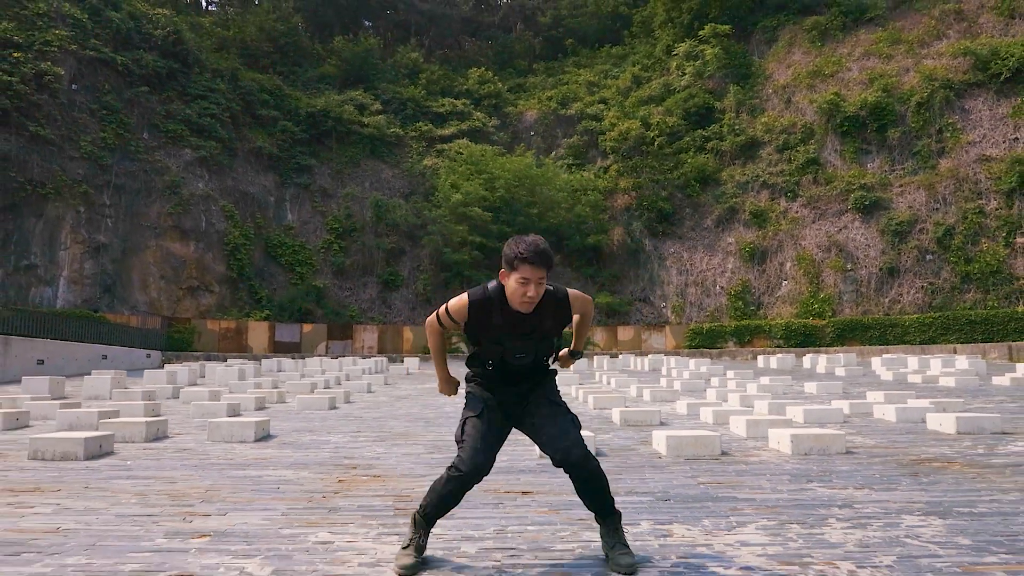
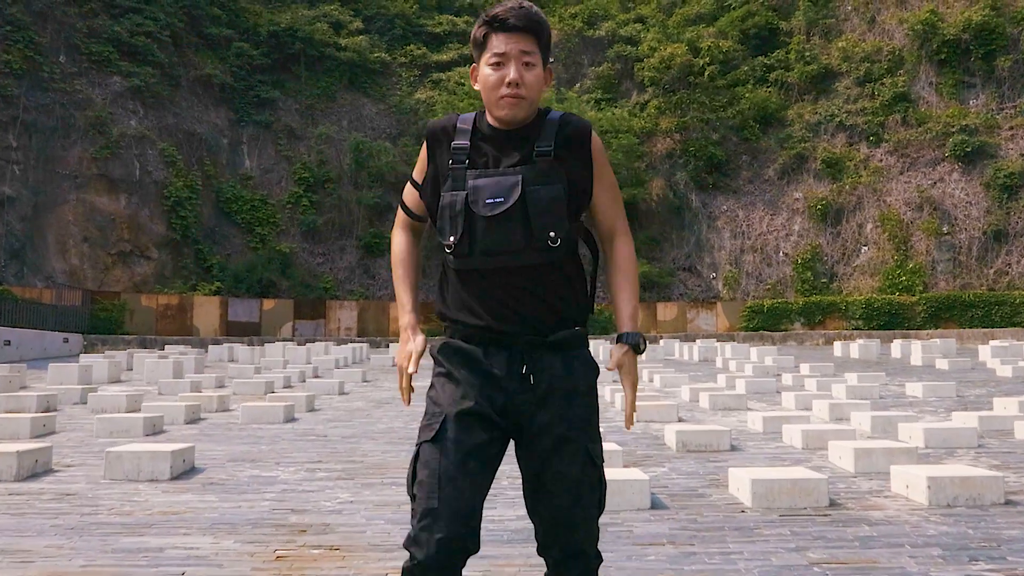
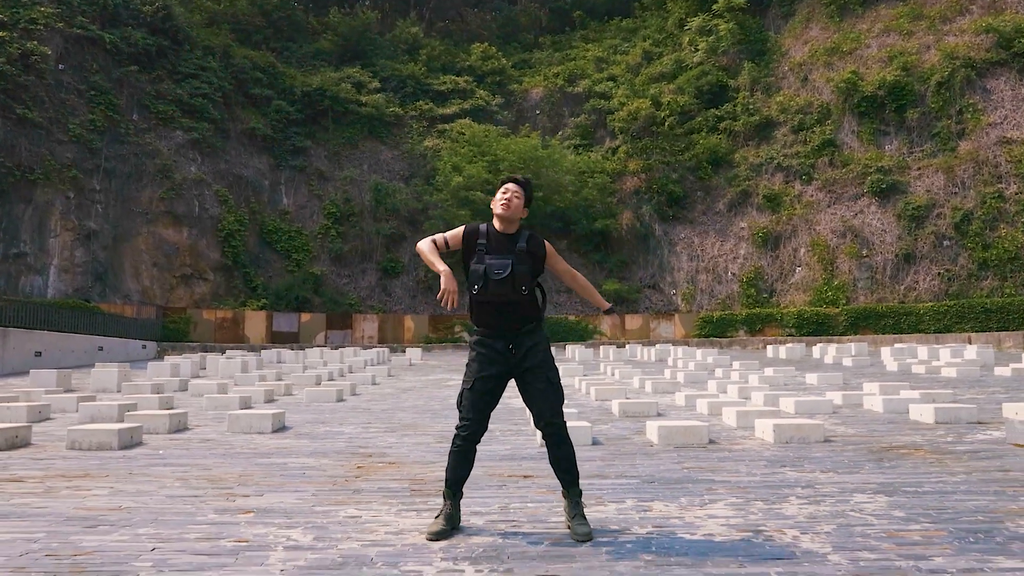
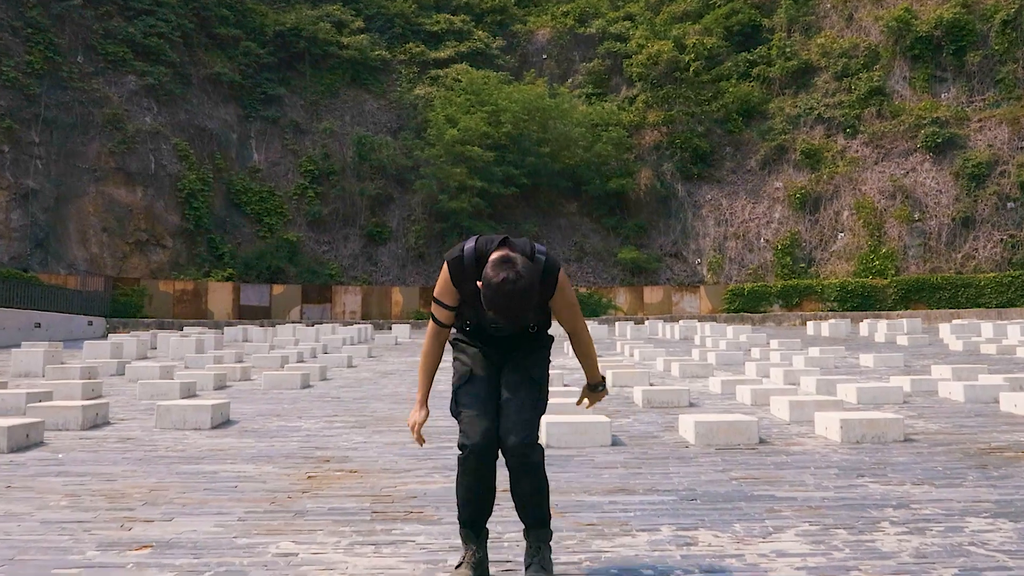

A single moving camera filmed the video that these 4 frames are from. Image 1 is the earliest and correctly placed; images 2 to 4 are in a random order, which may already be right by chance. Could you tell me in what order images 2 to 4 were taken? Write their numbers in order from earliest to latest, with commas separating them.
3, 4, 2
